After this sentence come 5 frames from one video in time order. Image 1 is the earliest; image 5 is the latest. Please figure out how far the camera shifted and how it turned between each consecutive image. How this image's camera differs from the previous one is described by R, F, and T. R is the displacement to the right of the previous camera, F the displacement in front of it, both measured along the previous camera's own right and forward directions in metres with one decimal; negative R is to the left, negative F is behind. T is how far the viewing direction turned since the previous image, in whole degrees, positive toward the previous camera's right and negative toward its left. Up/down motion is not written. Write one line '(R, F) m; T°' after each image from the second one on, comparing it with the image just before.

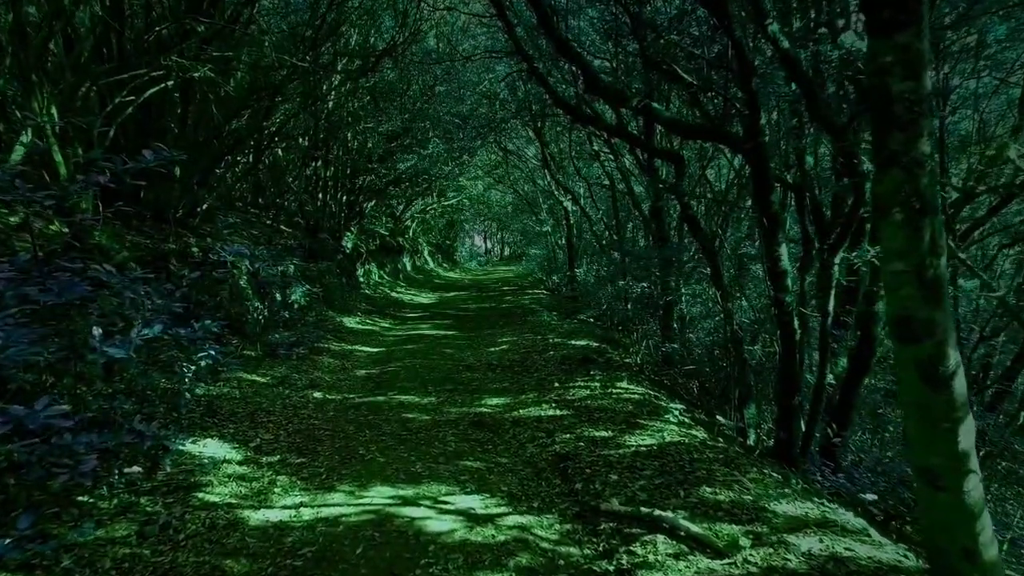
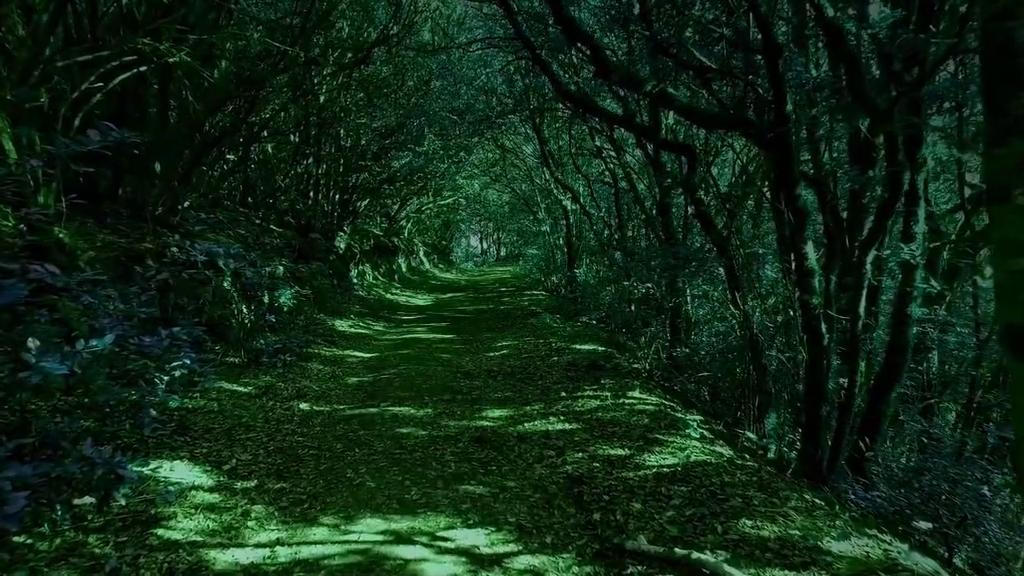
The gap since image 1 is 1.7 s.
(-0.1, +0.7) m; 0°
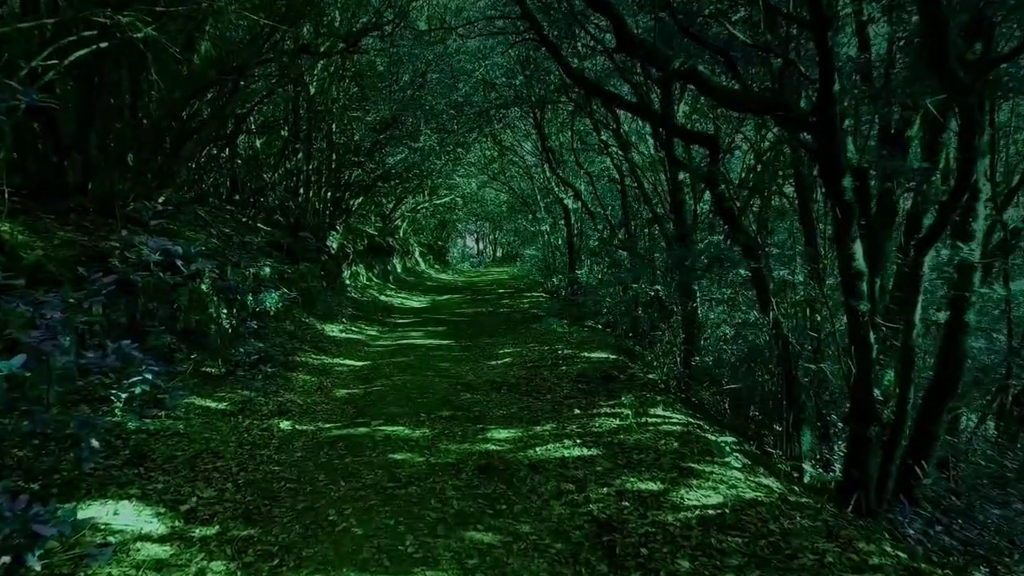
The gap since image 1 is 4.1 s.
(-0.2, +0.9) m; 0°
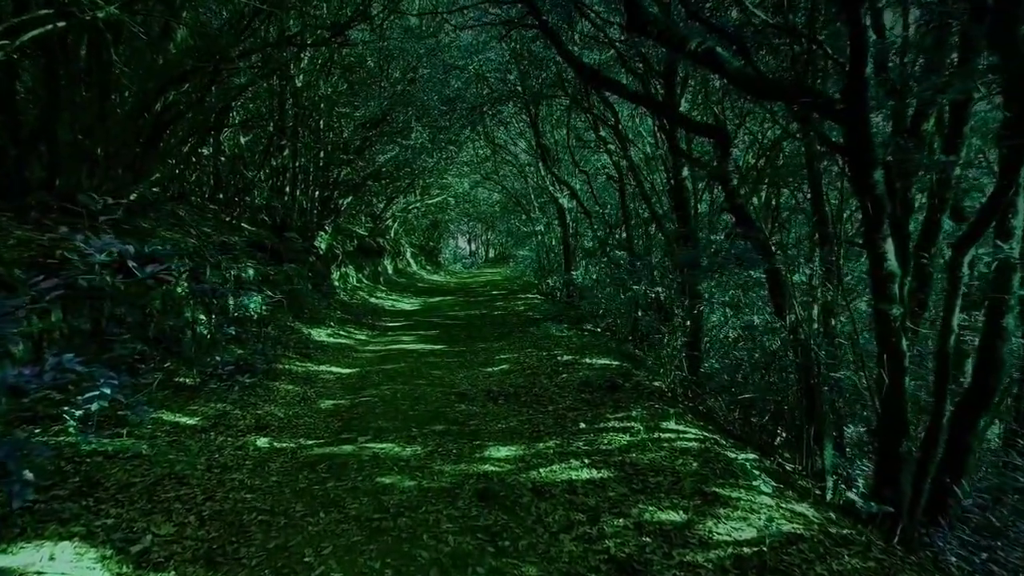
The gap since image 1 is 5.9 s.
(-0.1, +0.6) m; +1°
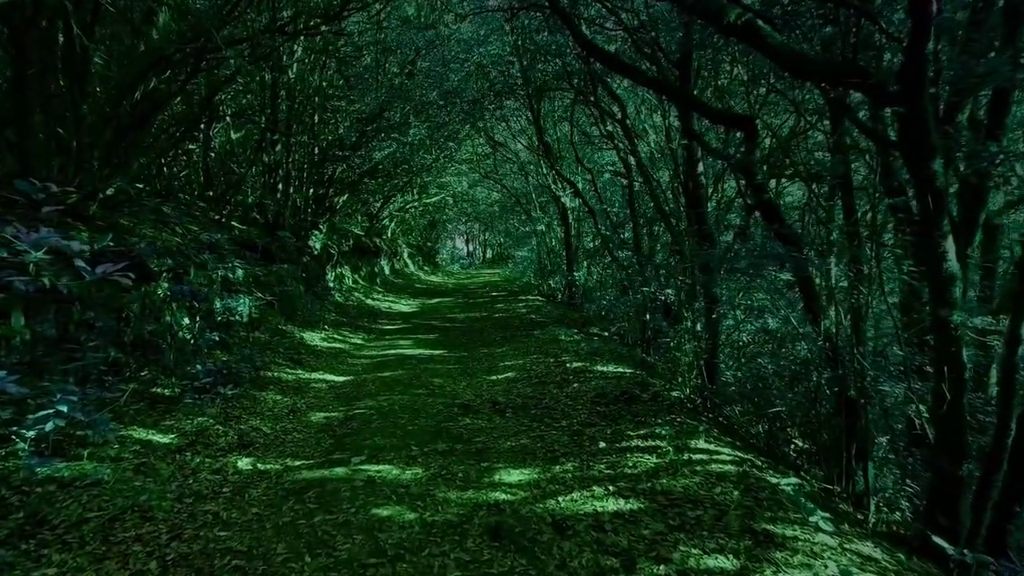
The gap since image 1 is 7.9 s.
(-0.2, +0.7) m; 0°
